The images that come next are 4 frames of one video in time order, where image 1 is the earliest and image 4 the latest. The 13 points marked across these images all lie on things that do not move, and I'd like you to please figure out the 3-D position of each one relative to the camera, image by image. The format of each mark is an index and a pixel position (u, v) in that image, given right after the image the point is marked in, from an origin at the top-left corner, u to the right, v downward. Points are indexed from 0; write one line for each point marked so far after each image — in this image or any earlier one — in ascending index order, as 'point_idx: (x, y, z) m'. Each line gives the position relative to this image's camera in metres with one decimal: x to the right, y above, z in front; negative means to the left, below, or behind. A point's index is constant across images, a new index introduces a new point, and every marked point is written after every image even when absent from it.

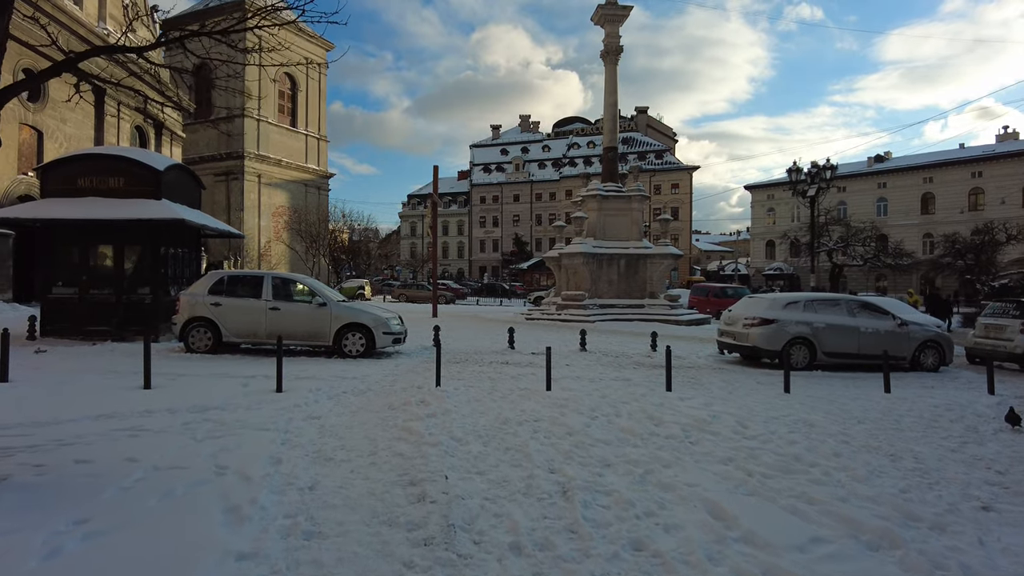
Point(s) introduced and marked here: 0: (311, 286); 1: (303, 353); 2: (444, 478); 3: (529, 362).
0: (-3.7, 0.0, +12.1) m
1: (-4.0, -1.2, +12.4) m
2: (-0.5, -1.3, +4.5) m
3: (+0.3, -1.4, +12.0) m
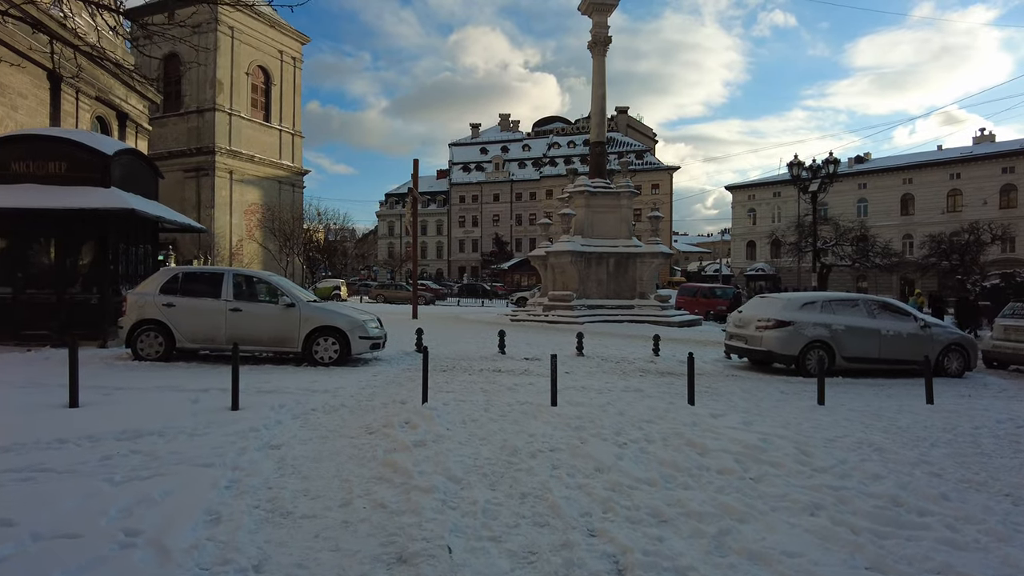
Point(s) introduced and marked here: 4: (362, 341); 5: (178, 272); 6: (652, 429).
0: (-3.8, 0.0, +10.7) m
1: (-4.1, -1.2, +11.0) m
2: (-0.3, -1.3, +3.2) m
3: (+0.2, -1.4, +10.7) m
4: (-2.4, -0.9, +10.7) m
5: (-5.4, +0.3, +10.6) m
6: (+1.3, -1.3, +6.0) m
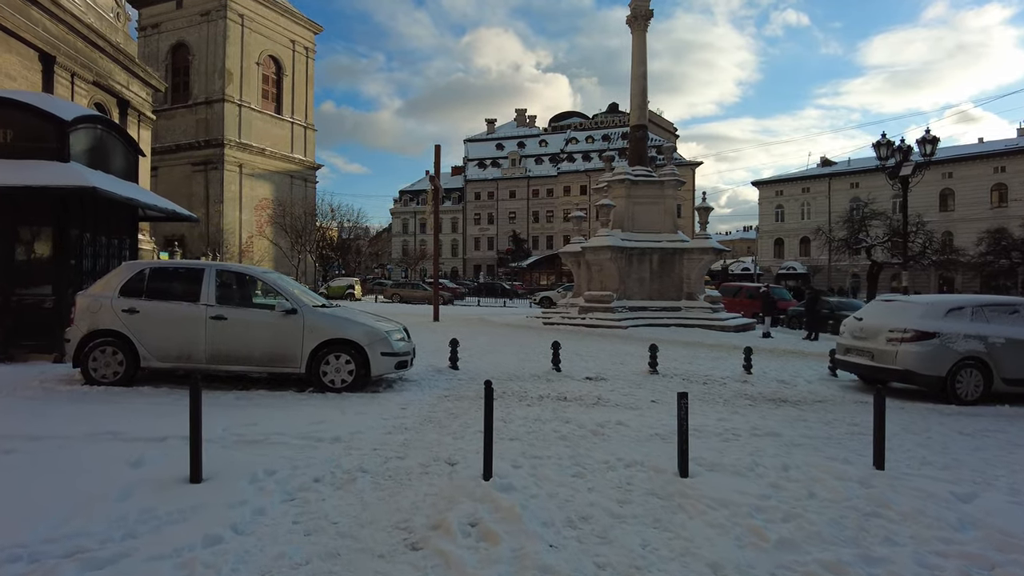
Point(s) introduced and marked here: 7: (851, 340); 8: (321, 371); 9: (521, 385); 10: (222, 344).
0: (-2.9, 0.0, +8.2) m
1: (-3.2, -1.2, +8.5) m
2: (+0.4, -1.3, +0.6) m
3: (+1.1, -1.4, +8.1) m
4: (-1.6, -0.9, +8.1) m
5: (-4.5, +0.2, +8.1) m
6: (+2.1, -1.3, +3.3) m
7: (+5.3, -0.8, +10.4) m
8: (-2.3, -1.0, +8.0) m
9: (+0.1, -1.3, +9.0) m
10: (-3.5, -0.7, +7.9) m
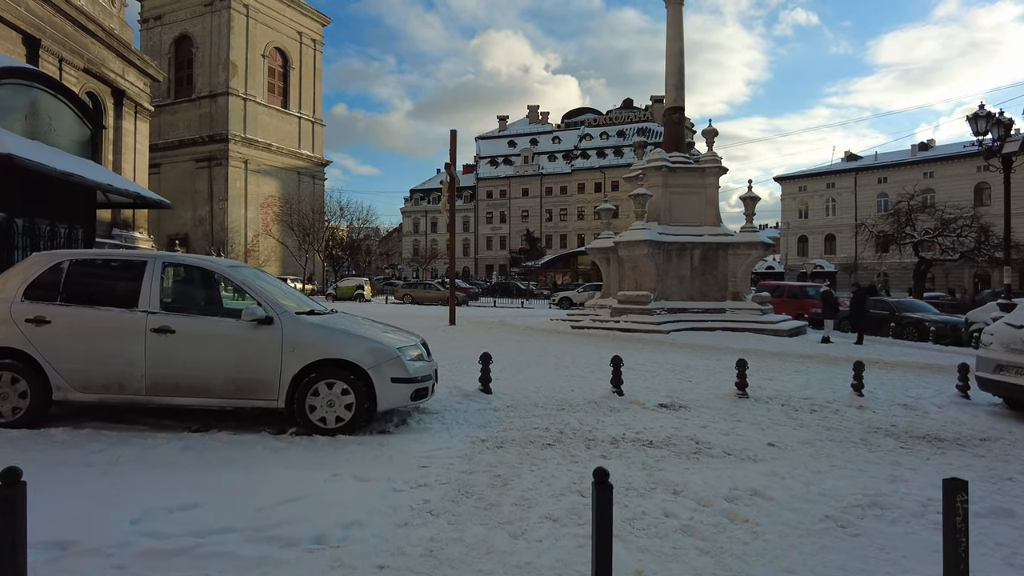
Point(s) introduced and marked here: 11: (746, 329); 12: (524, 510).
0: (-2.4, 0.0, +5.9) m
1: (-2.7, -1.2, +6.2) m
2: (+0.8, -1.3, -1.8) m
3: (+1.6, -1.4, +5.7) m
4: (-1.0, -0.9, +5.8) m
5: (-4.0, +0.2, +5.8) m
6: (+2.5, -1.3, +0.9) m
7: (+5.9, -0.8, +8.0) m
8: (-1.8, -1.0, +5.7) m
9: (+0.7, -1.3, +6.6) m
10: (-2.9, -0.7, +5.6) m
11: (+7.0, -1.2, +19.6) m
12: (+0.1, -1.3, +4.0) m
